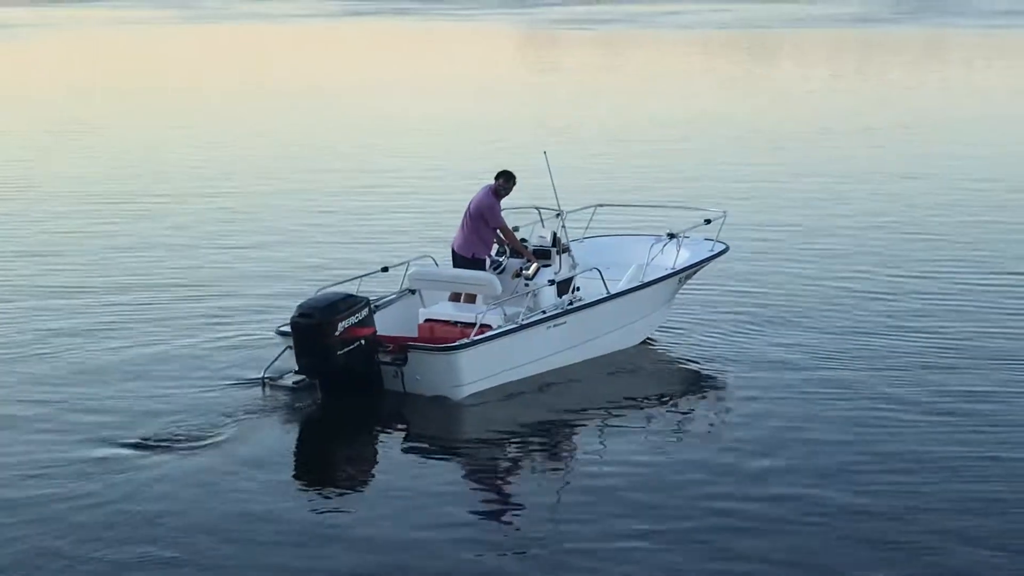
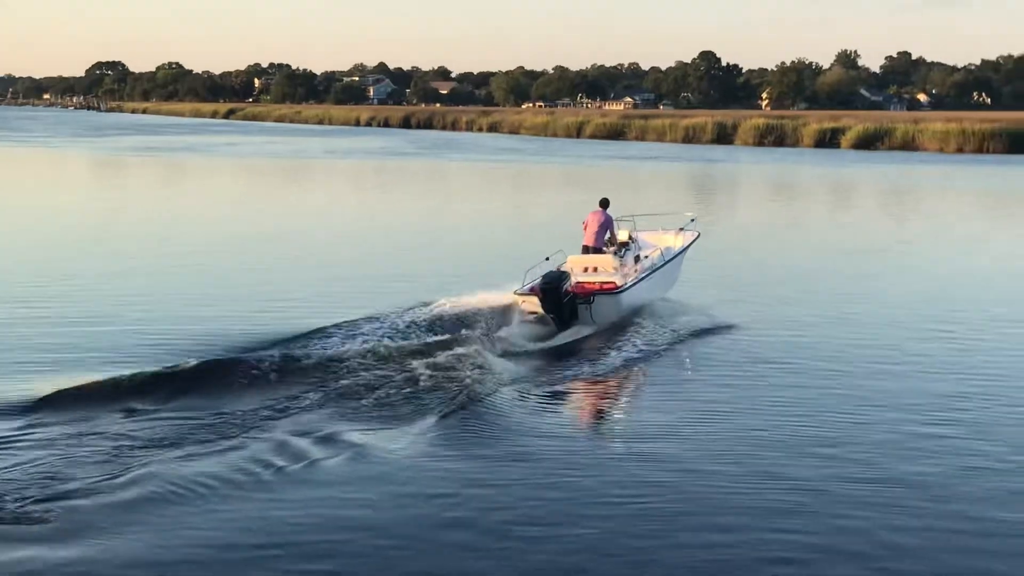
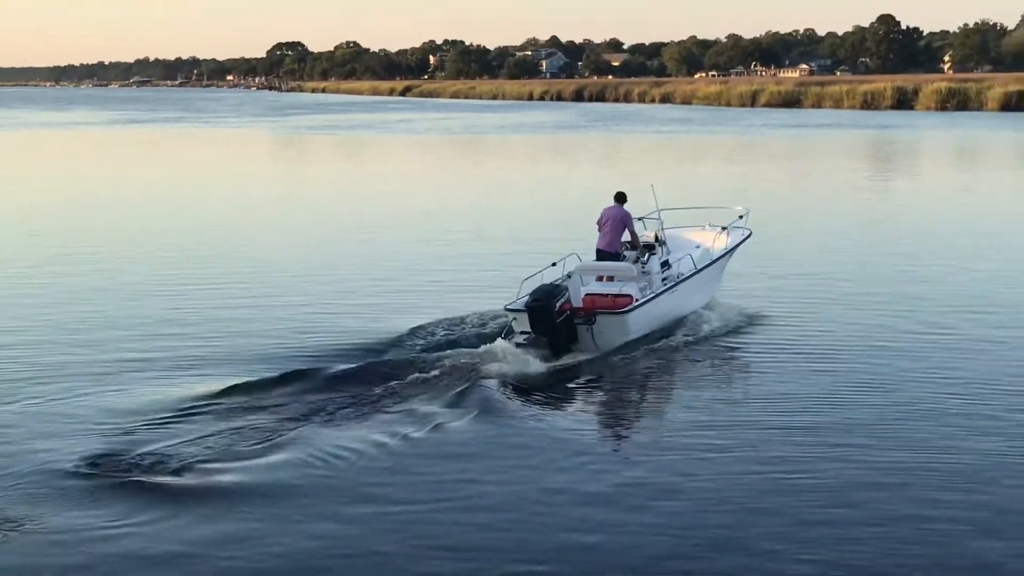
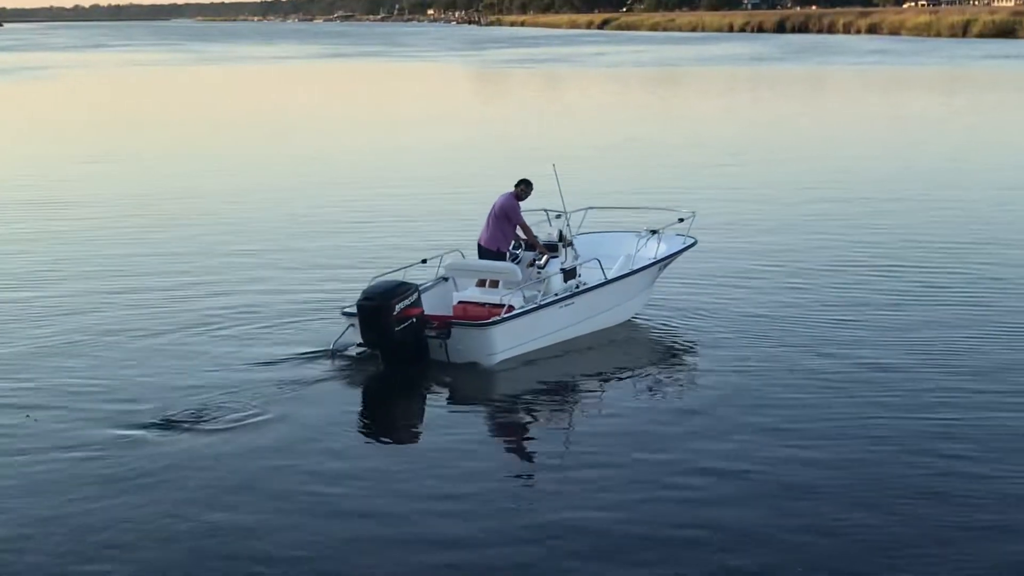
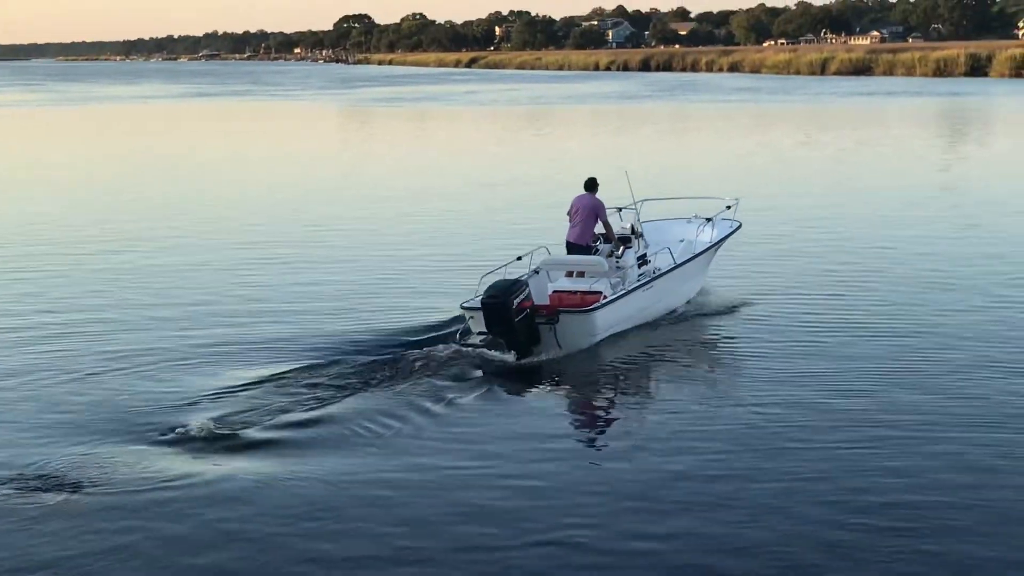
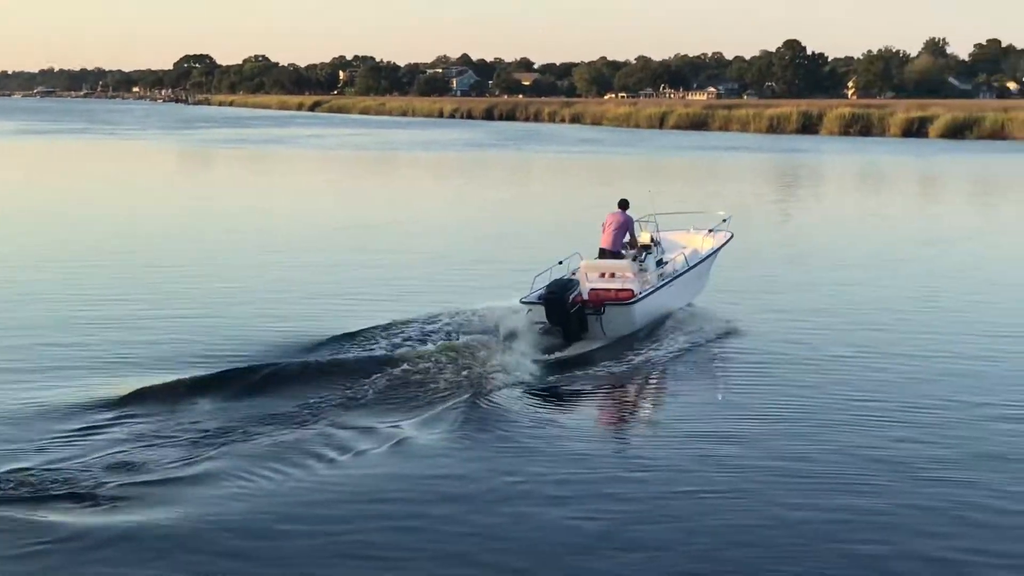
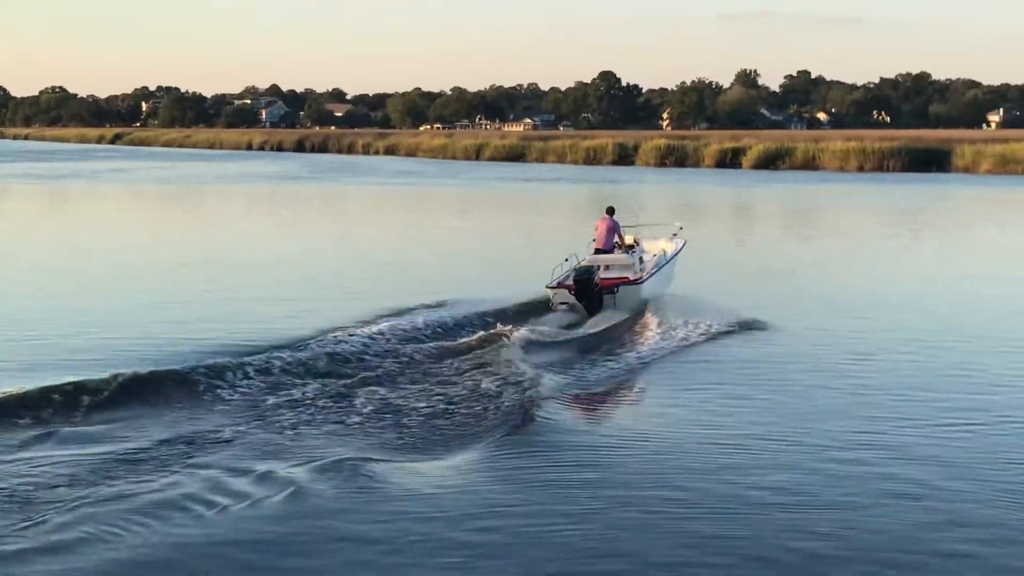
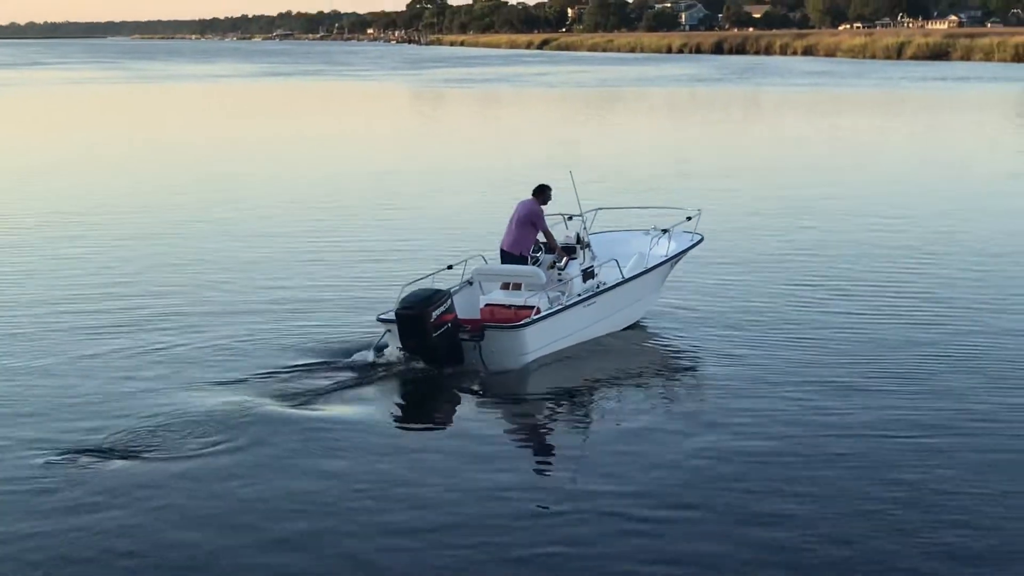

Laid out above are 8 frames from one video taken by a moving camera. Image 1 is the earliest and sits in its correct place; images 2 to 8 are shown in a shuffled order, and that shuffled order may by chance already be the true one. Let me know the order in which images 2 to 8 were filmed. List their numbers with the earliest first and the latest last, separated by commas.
4, 8, 5, 3, 6, 2, 7
